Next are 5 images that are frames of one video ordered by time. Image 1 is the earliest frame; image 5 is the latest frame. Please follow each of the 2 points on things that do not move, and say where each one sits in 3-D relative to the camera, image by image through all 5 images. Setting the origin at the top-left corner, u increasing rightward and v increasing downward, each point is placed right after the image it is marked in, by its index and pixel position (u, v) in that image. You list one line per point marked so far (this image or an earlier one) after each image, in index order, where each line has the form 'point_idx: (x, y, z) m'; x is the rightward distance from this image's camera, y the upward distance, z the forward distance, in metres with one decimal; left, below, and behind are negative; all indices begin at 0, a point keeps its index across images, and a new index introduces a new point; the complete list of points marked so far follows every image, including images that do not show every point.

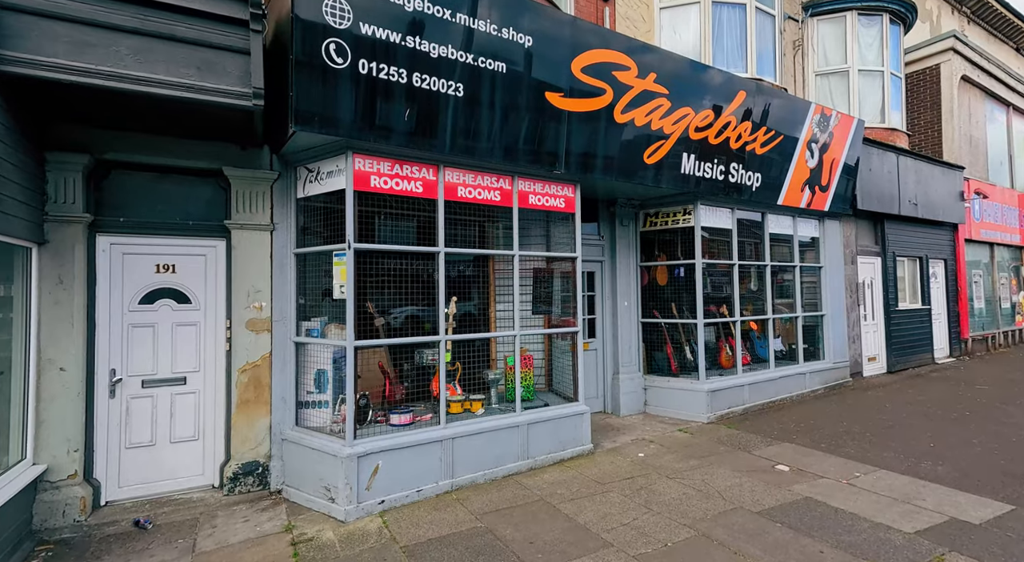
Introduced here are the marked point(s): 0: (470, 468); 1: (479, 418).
0: (-0.4, -1.7, +4.9) m
1: (-0.3, -1.4, +5.2) m
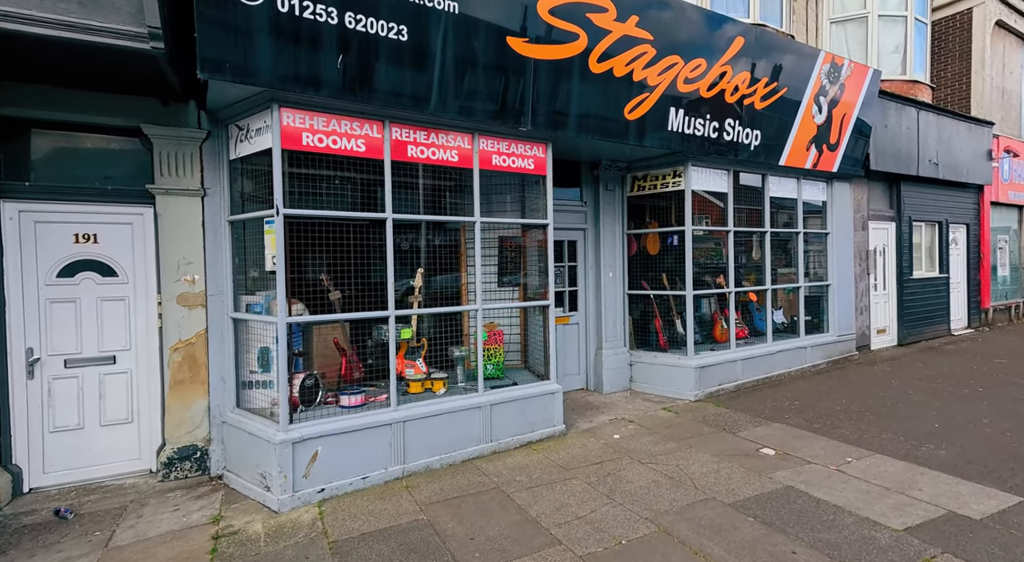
0: (-0.8, -1.5, +4.6) m
1: (-0.7, -1.1, +4.8) m
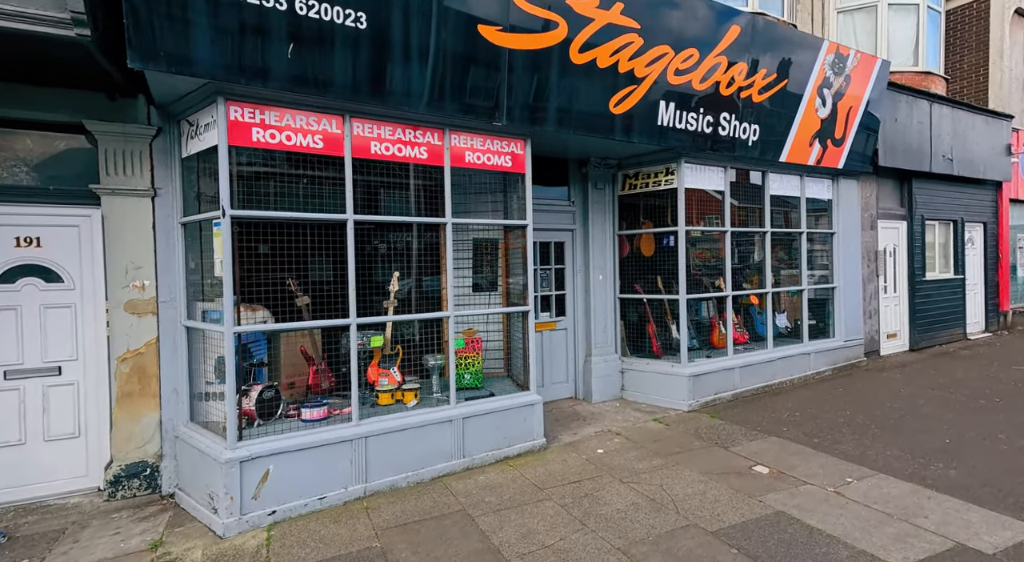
0: (-1.0, -1.5, +4.3) m
1: (-0.9, -1.1, +4.5) m
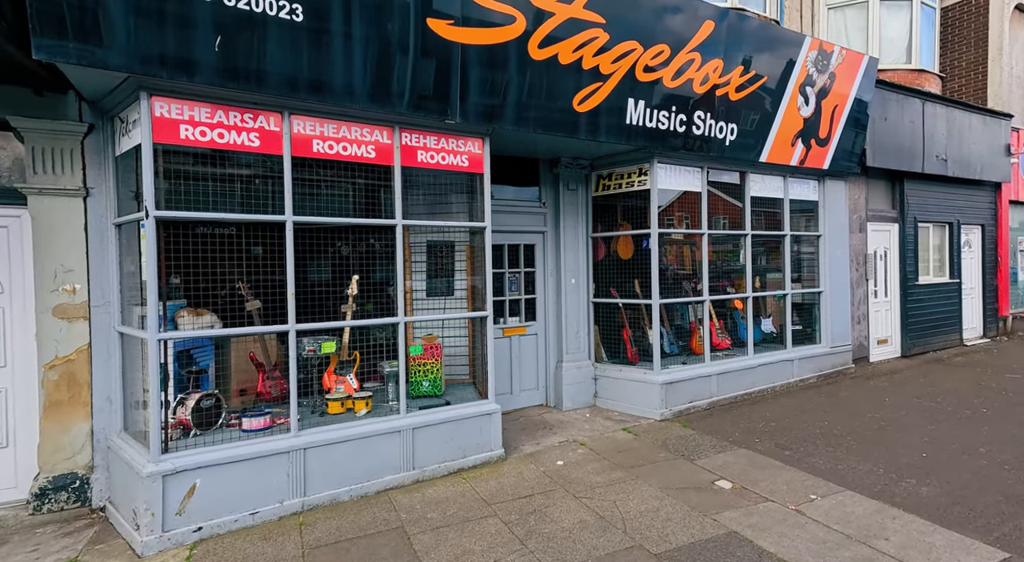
0: (-1.4, -1.6, +4.1) m
1: (-1.3, -1.2, +4.4) m
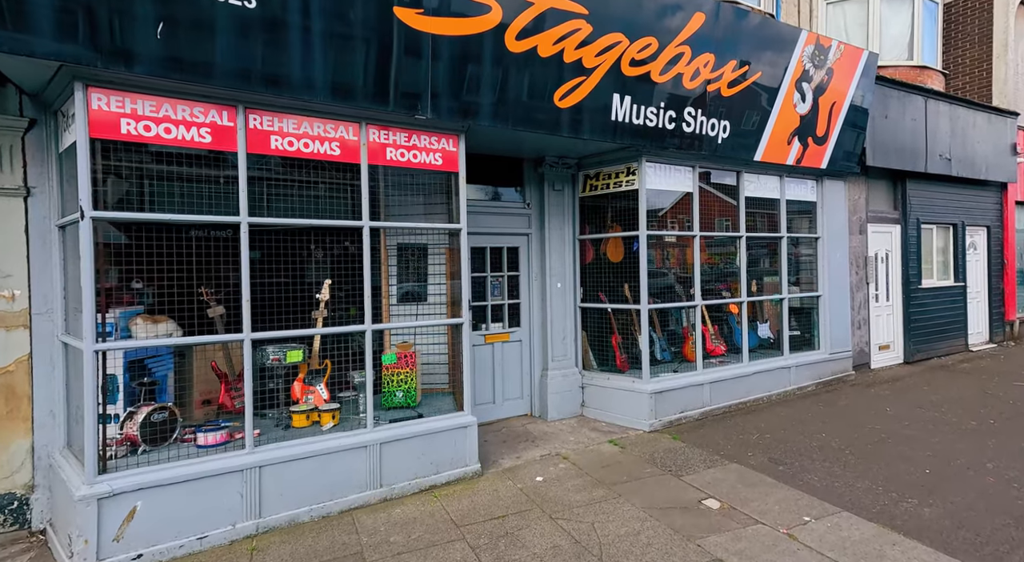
0: (-1.6, -1.6, +3.8) m
1: (-1.5, -1.2, +4.1) m
